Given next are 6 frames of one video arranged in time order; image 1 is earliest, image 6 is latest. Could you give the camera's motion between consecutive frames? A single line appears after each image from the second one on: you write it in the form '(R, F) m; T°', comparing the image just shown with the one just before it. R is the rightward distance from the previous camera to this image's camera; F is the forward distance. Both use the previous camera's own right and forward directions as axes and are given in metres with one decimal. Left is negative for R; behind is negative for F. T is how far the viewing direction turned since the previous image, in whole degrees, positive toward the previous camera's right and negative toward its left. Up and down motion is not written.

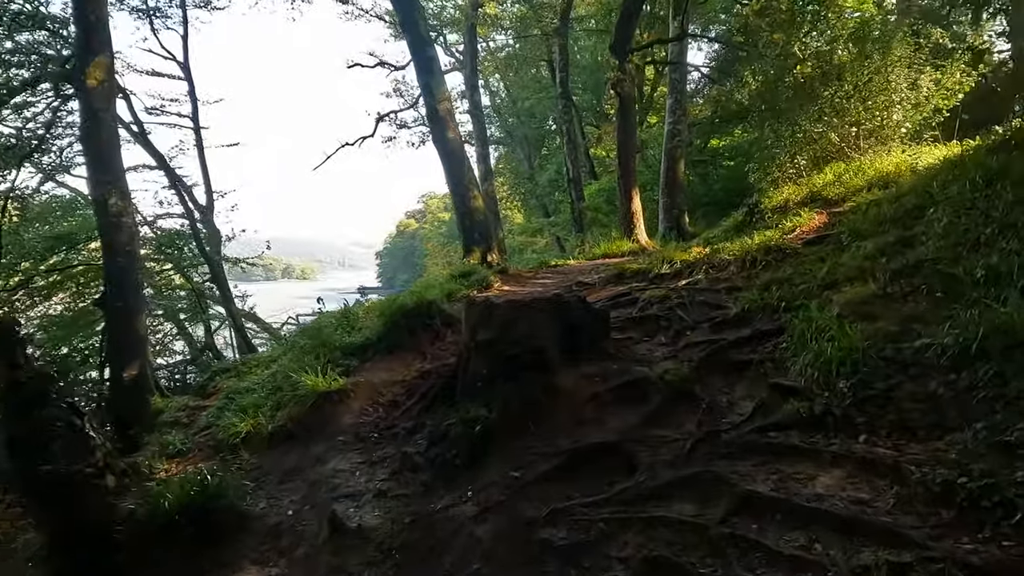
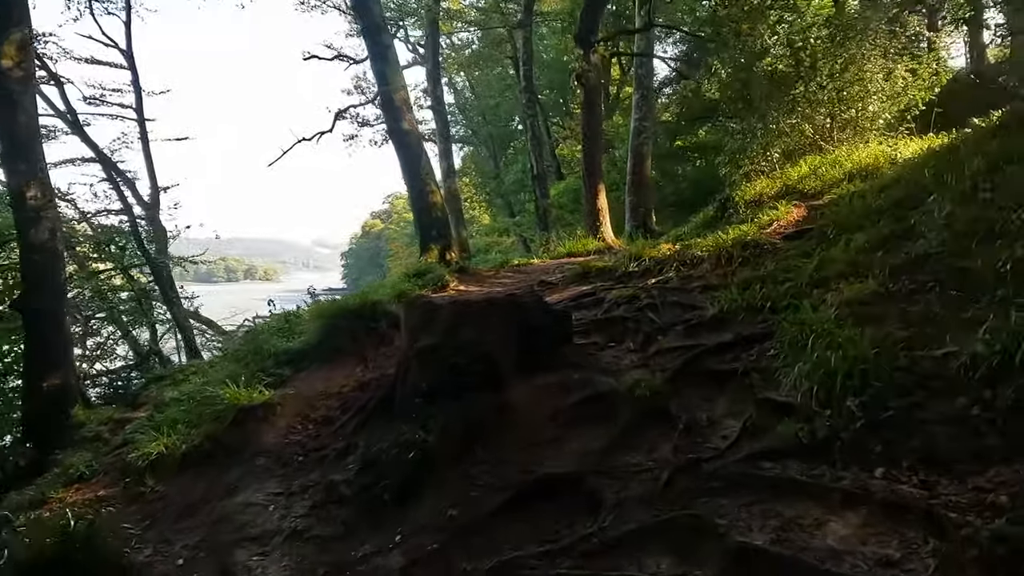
(+0.2, +0.8) m; +3°
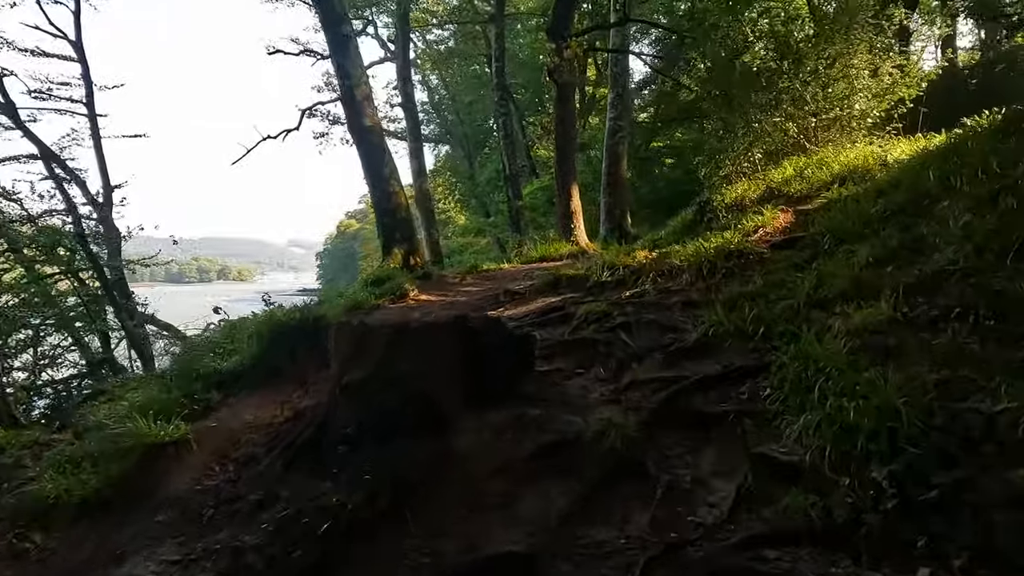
(+0.2, +0.8) m; +2°
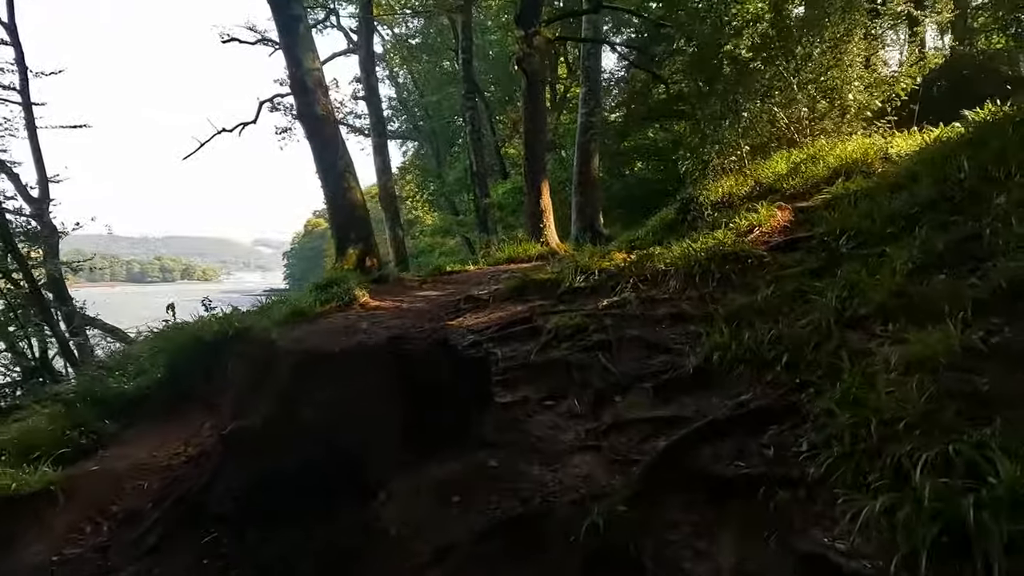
(+0.1, +1.0) m; +3°
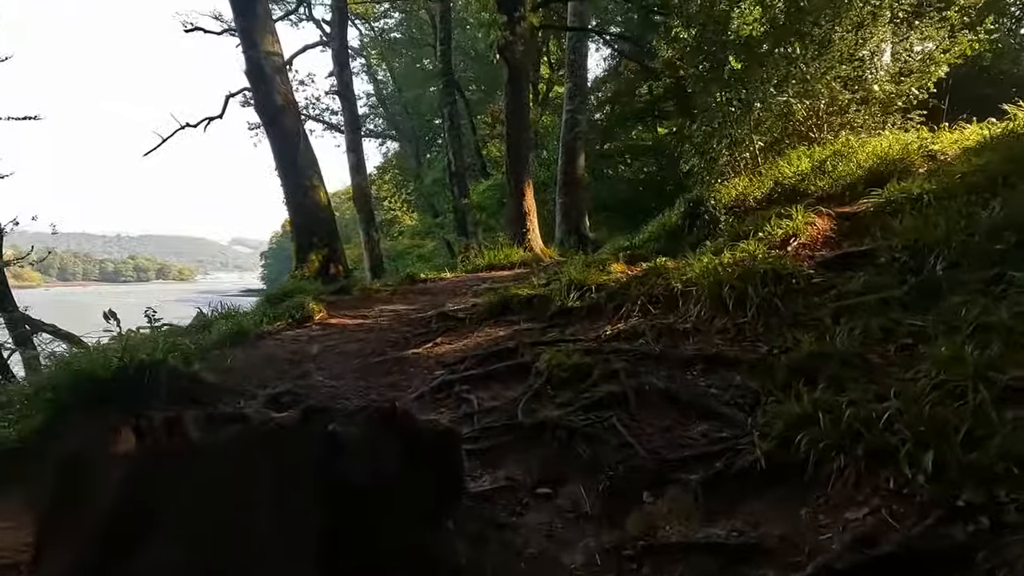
(0.0, +1.2) m; +2°
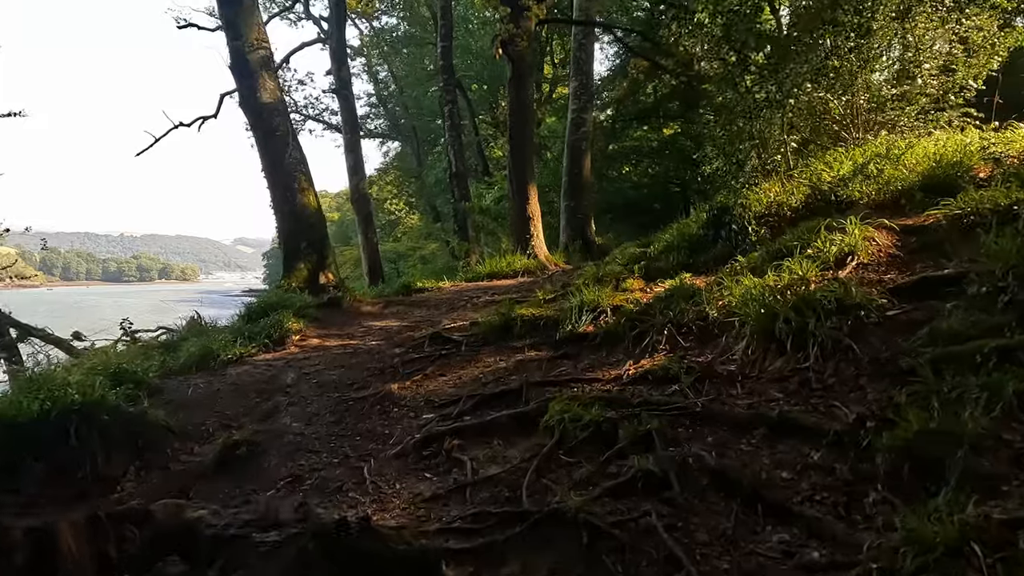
(0.0, +0.8) m; 0°
